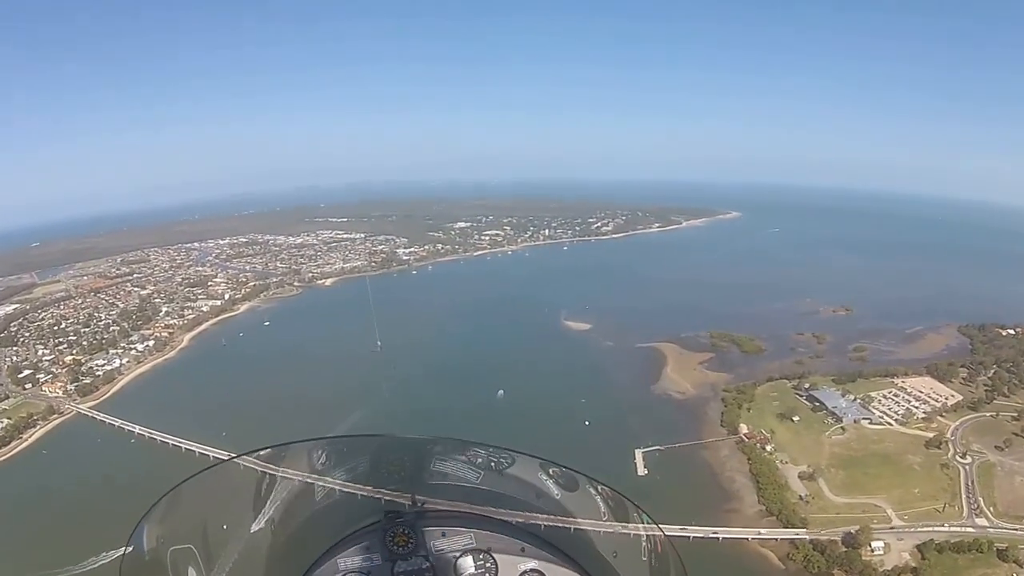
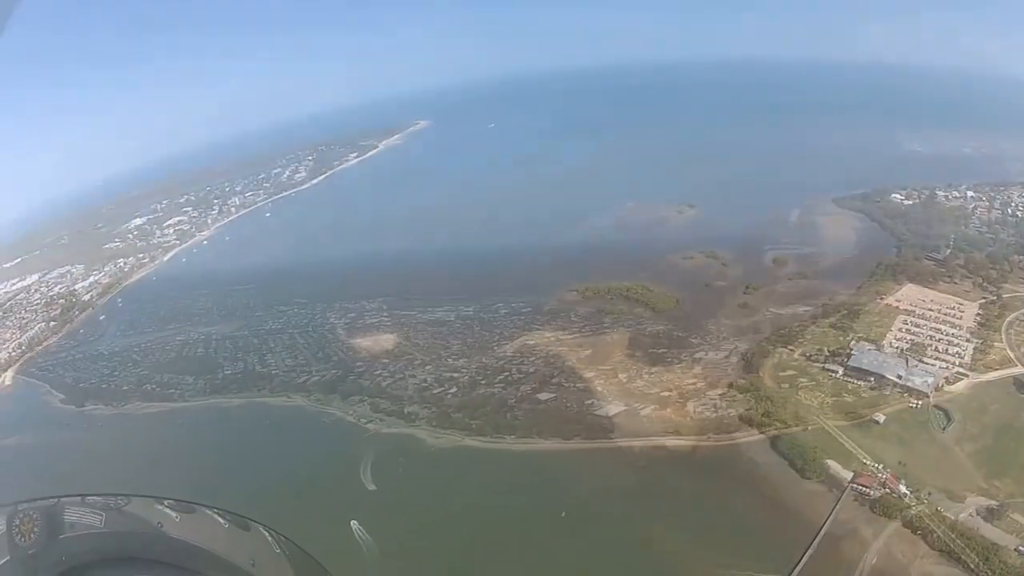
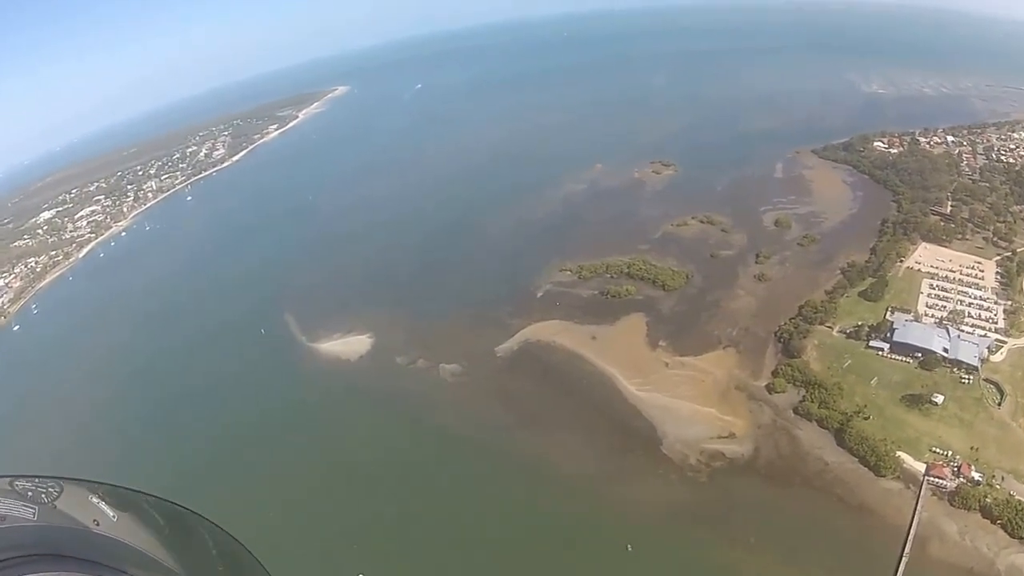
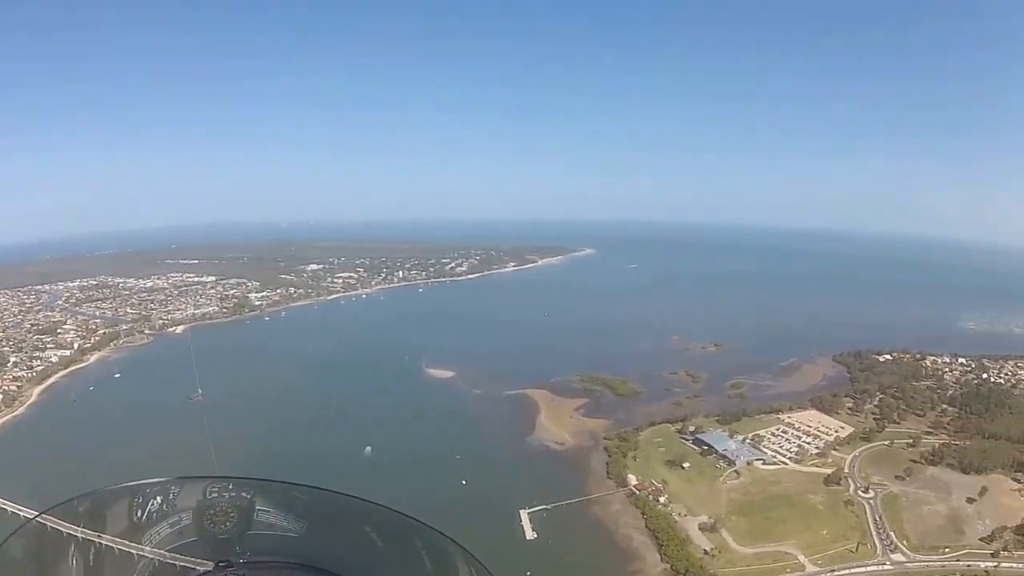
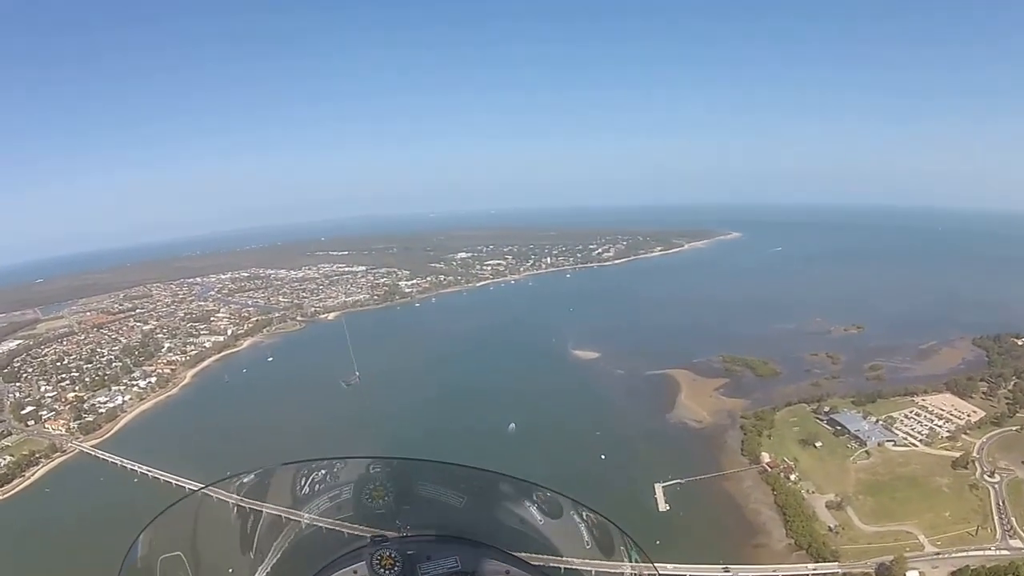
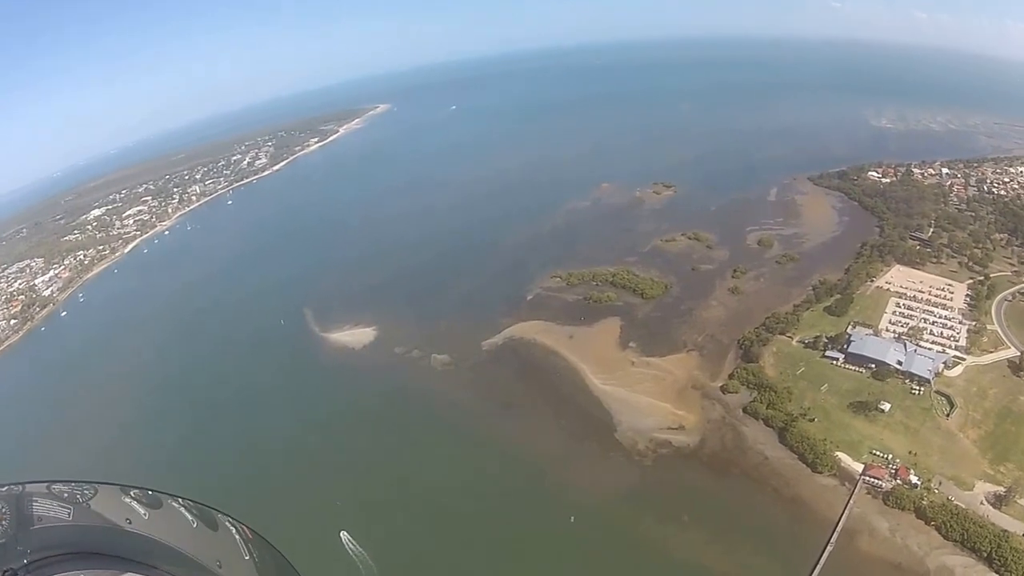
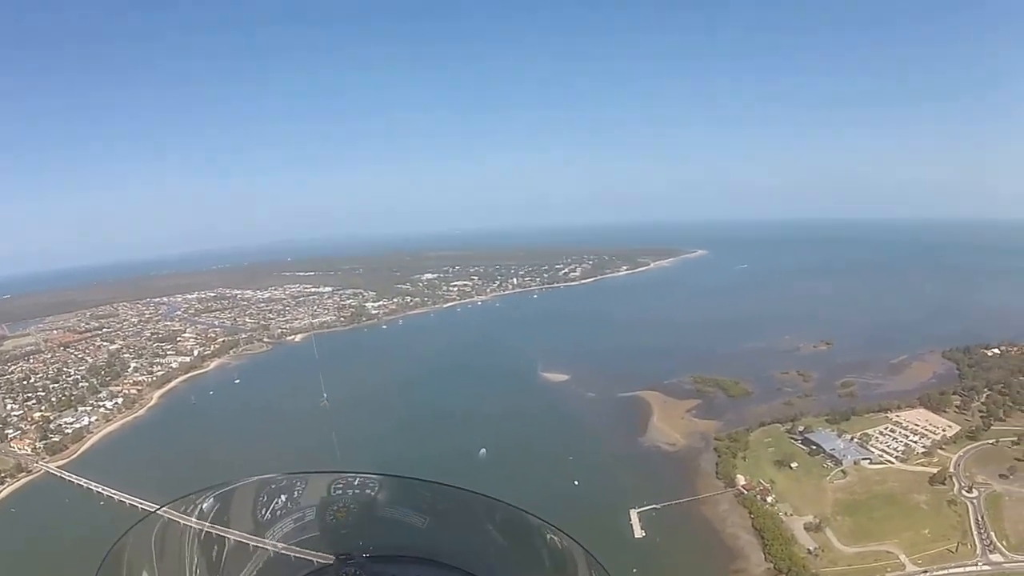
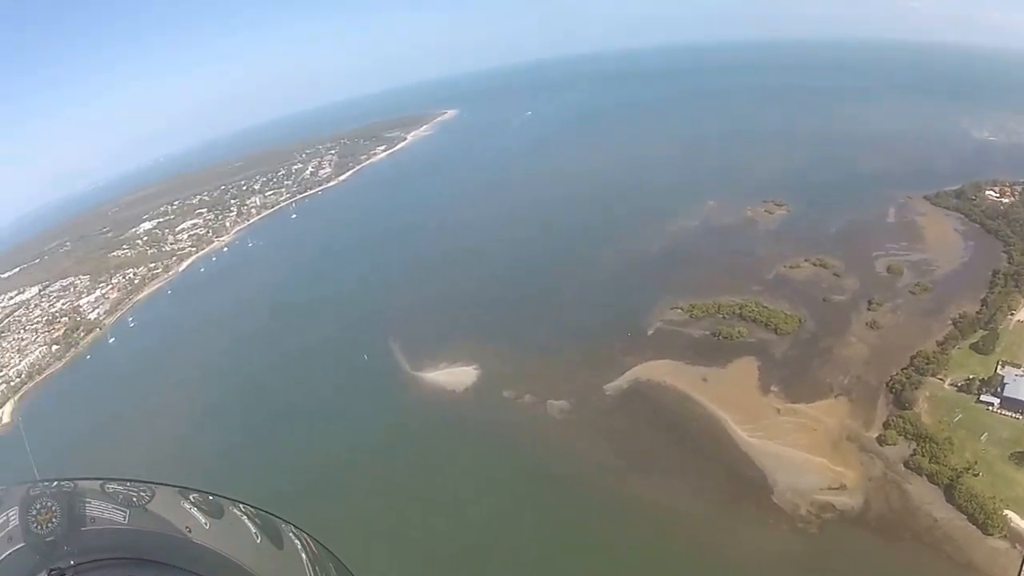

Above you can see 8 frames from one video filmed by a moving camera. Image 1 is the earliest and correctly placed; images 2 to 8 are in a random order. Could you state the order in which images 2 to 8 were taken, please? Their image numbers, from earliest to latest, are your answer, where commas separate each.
5, 7, 4, 2, 6, 3, 8
